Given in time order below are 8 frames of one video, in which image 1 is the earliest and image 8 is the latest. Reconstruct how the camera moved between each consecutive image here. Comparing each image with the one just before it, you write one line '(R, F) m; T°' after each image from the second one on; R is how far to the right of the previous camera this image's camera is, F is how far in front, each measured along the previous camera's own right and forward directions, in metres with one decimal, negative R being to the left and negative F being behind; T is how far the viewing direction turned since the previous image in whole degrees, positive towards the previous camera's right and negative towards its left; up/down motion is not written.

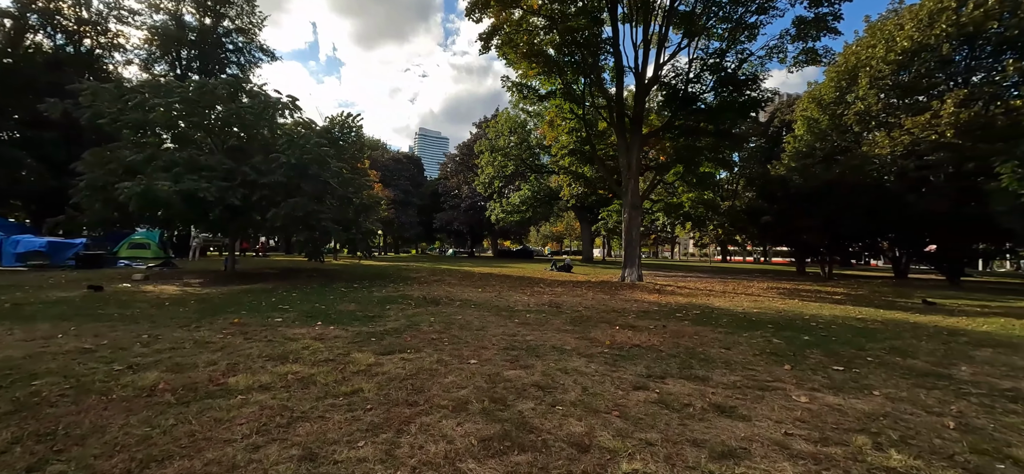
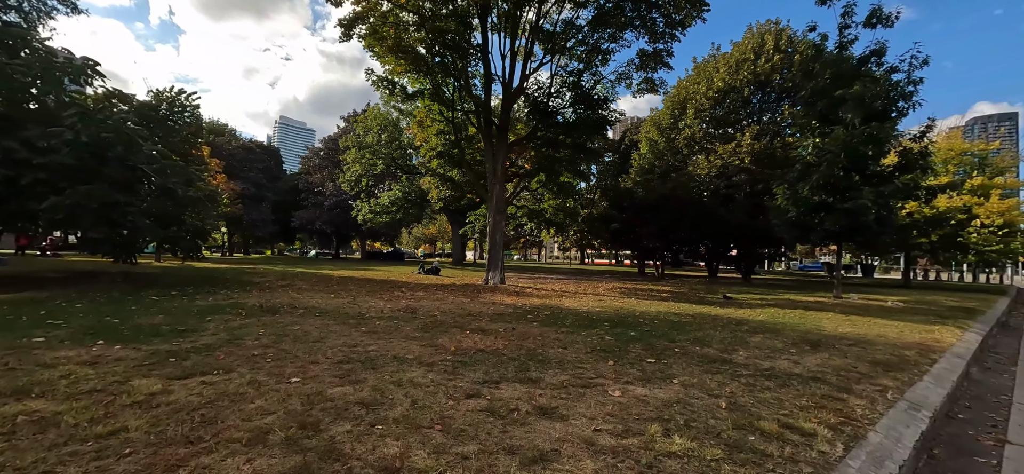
(+0.4, +0.1) m; +17°
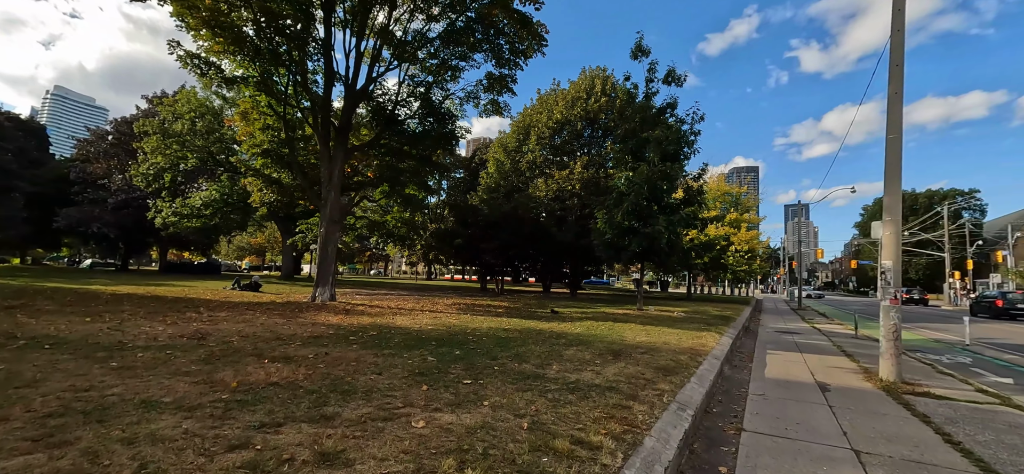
(+0.4, +0.2) m; +20°
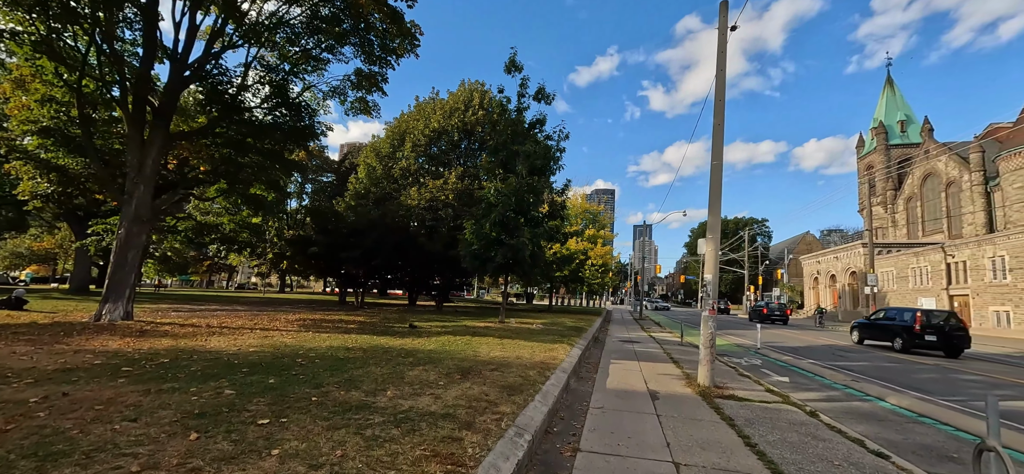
(+0.5, +0.5) m; +17°
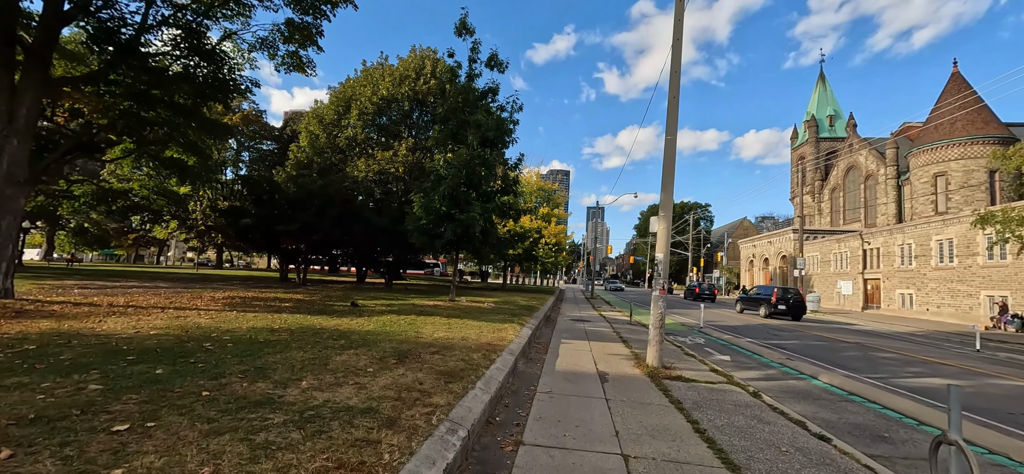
(+0.2, +0.6) m; +6°
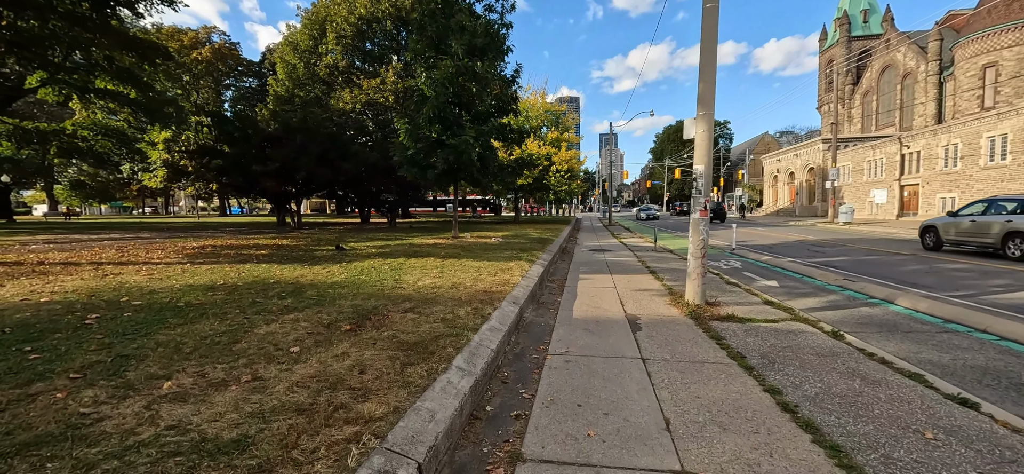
(+0.2, +1.9) m; -2°
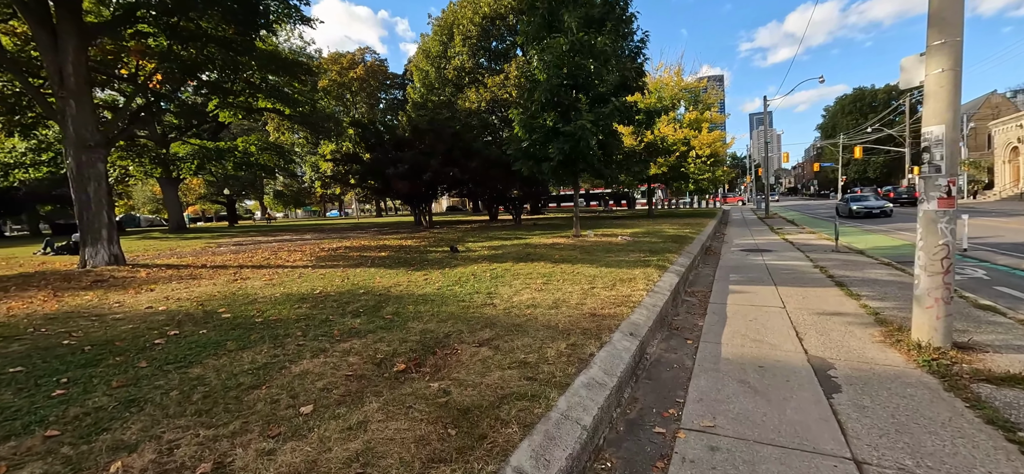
(+0.2, +1.4) m; -18°
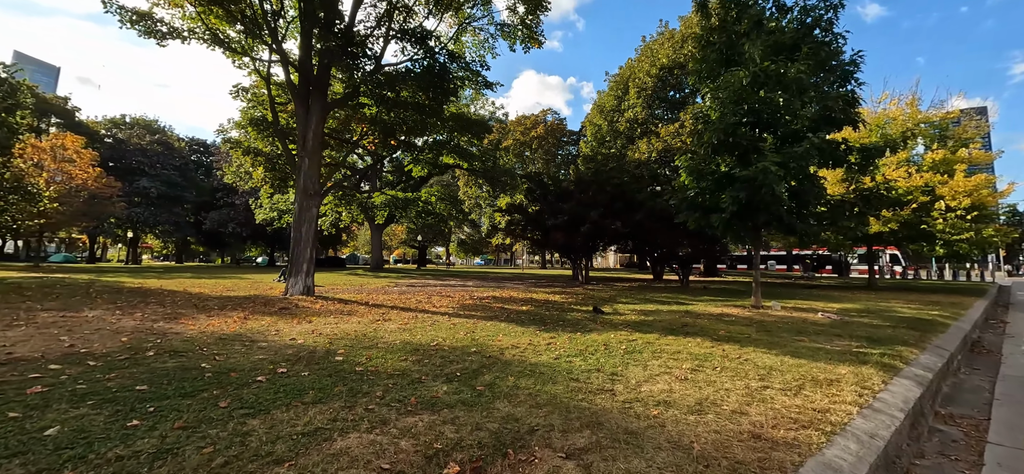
(+0.4, +1.0) m; -23°
